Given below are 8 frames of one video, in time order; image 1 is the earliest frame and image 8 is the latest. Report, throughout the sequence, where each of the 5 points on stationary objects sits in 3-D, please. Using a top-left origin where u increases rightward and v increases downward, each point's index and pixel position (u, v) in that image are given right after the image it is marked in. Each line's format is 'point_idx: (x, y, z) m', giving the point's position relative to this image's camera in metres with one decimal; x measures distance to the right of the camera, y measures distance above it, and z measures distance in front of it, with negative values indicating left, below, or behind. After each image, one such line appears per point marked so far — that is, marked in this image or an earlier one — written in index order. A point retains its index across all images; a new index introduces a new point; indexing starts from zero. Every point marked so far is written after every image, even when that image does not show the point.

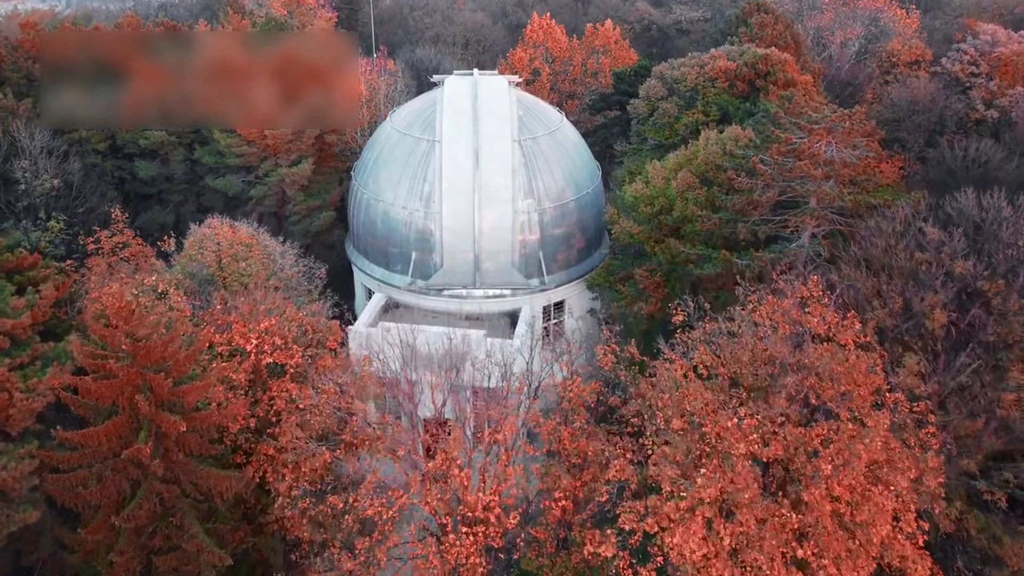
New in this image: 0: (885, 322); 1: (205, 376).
0: (+8.8, -0.8, +18.6) m
1: (-6.5, -1.9, +16.9) m
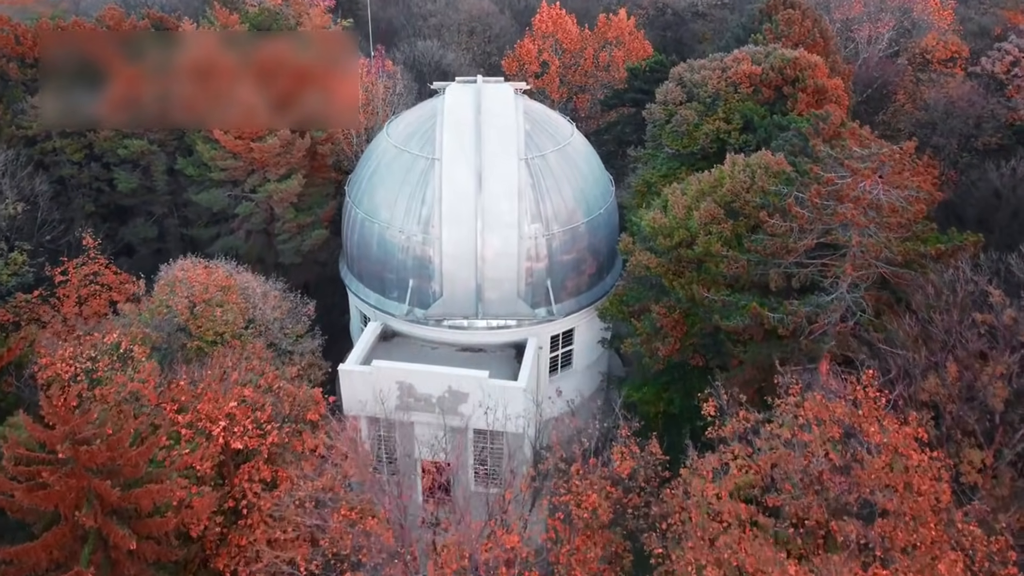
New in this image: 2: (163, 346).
0: (+8.8, -2.4, +16.3) m
1: (-6.5, -3.4, +14.8) m
2: (-8.8, -1.5, +19.8) m
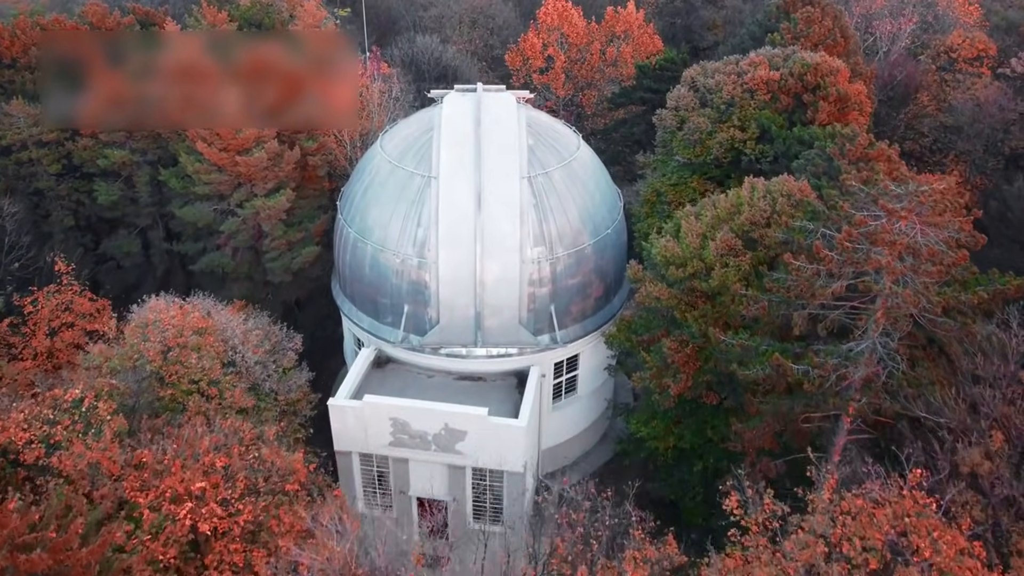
0: (+8.8, -3.6, +14.7) m
1: (-6.5, -4.6, +13.2) m
2: (-8.9, -2.6, +18.2) m
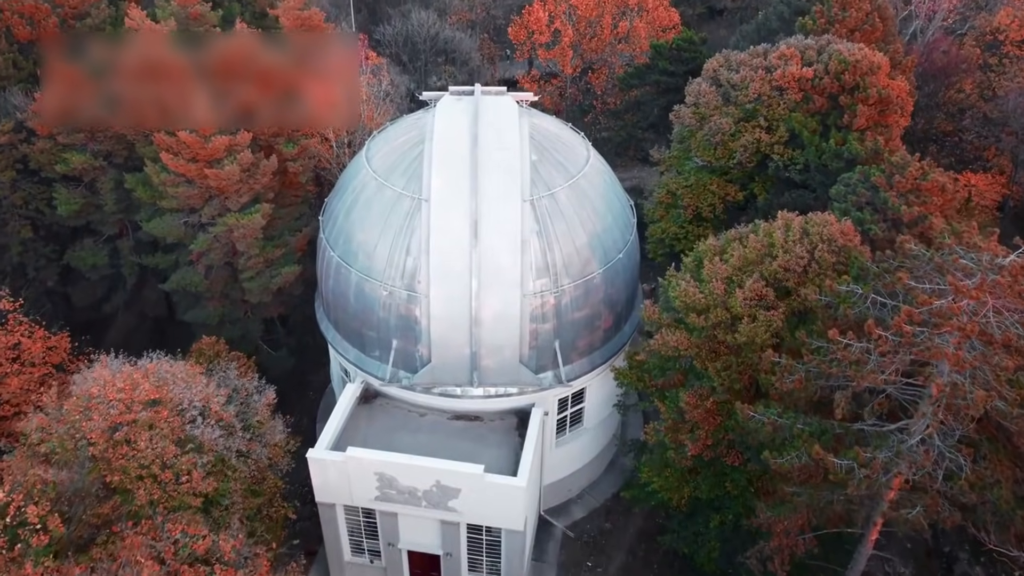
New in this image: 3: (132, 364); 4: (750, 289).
0: (+8.7, -5.5, +12.2) m
1: (-6.6, -6.5, +11.0) m
2: (-8.9, -4.1, +15.9) m
3: (-8.9, -1.8, +18.6) m
4: (+5.7, 0.0, +19.1) m
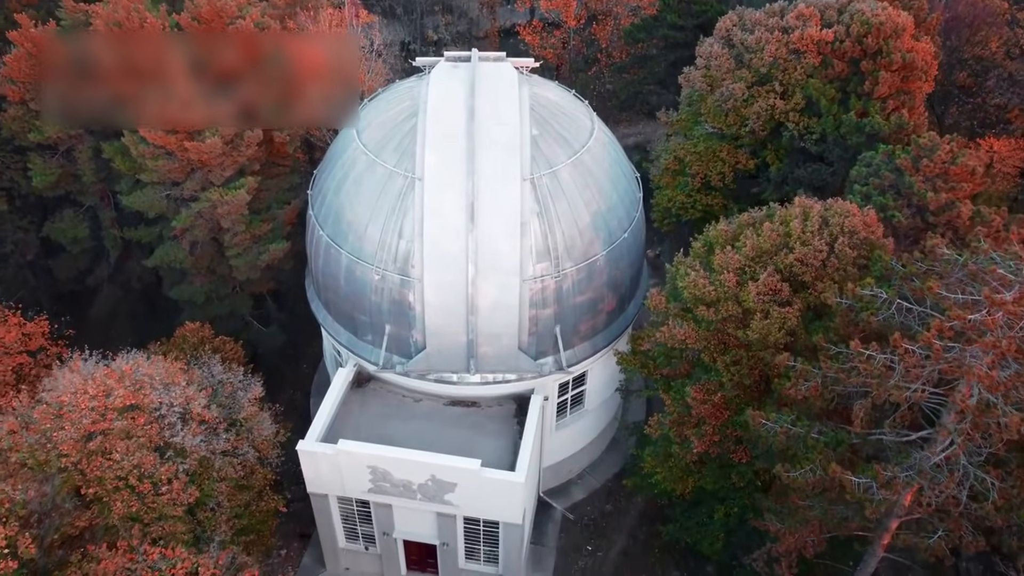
0: (+8.6, -5.9, +11.5) m
1: (-6.7, -6.9, +10.3) m
2: (-9.0, -4.2, +15.0) m
3: (-8.9, -1.7, +17.5) m
4: (+5.6, +0.1, +17.9) m
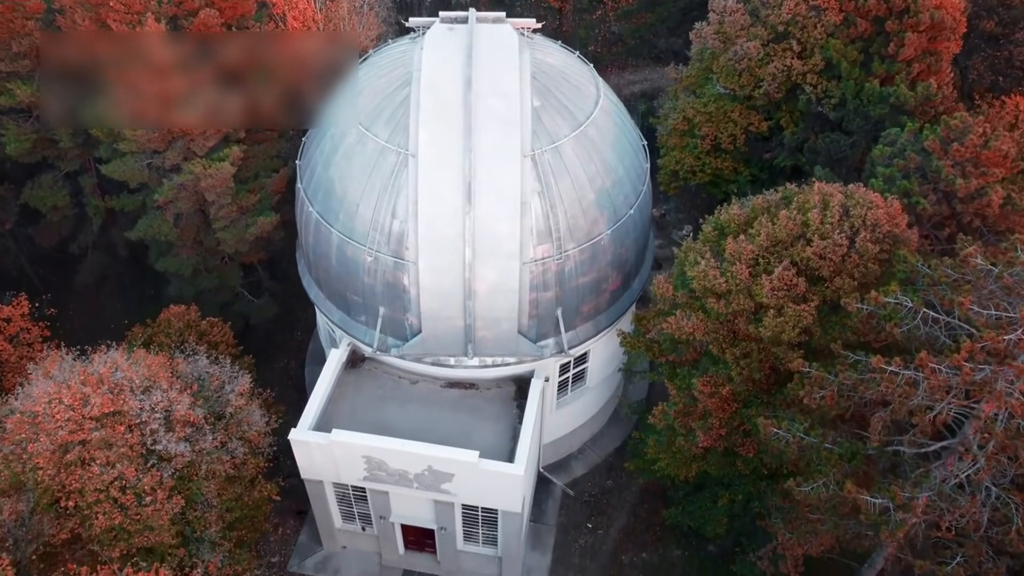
0: (+8.6, -6.3, +11.0) m
1: (-6.7, -7.5, +9.9) m
2: (-9.0, -4.3, +14.3) m
3: (-8.9, -1.6, +16.6) m
4: (+5.6, +0.2, +16.9) m
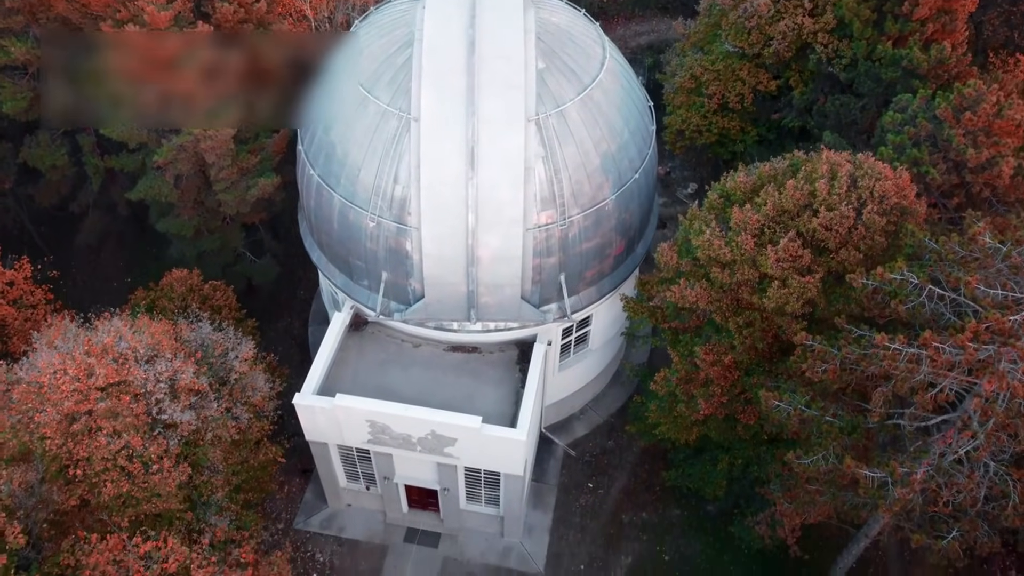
0: (+8.6, -6.1, +11.3) m
1: (-6.7, -7.3, +10.3) m
2: (-9.0, -3.8, +14.6) m
3: (-8.9, -1.0, +16.7) m
4: (+5.7, +0.8, +16.7) m
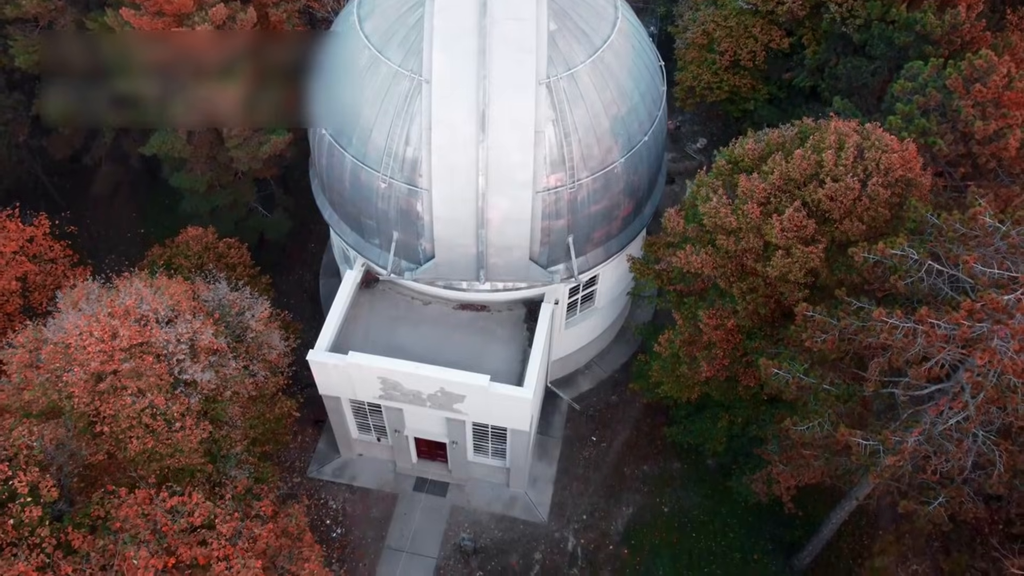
0: (+8.7, -5.9, +12.1) m
1: (-6.7, -6.9, +11.3) m
2: (-8.8, -3.2, +15.3) m
3: (-8.7, -0.1, +17.2) m
4: (+5.9, +1.4, +17.0) m
